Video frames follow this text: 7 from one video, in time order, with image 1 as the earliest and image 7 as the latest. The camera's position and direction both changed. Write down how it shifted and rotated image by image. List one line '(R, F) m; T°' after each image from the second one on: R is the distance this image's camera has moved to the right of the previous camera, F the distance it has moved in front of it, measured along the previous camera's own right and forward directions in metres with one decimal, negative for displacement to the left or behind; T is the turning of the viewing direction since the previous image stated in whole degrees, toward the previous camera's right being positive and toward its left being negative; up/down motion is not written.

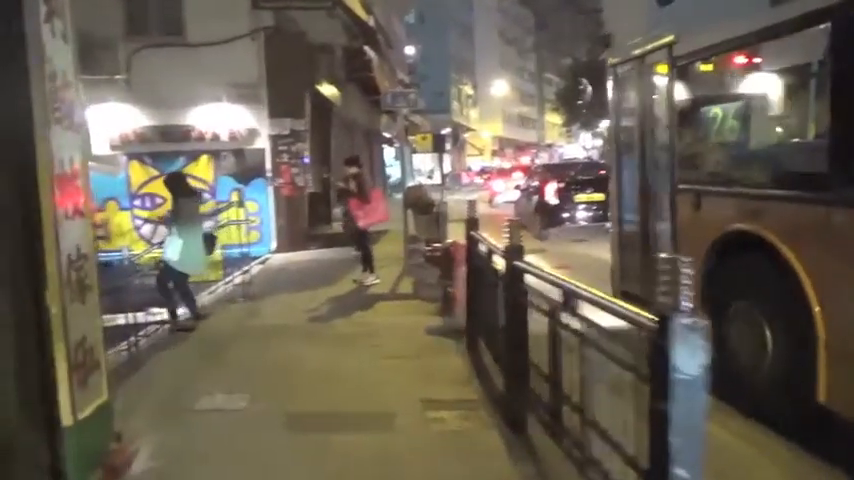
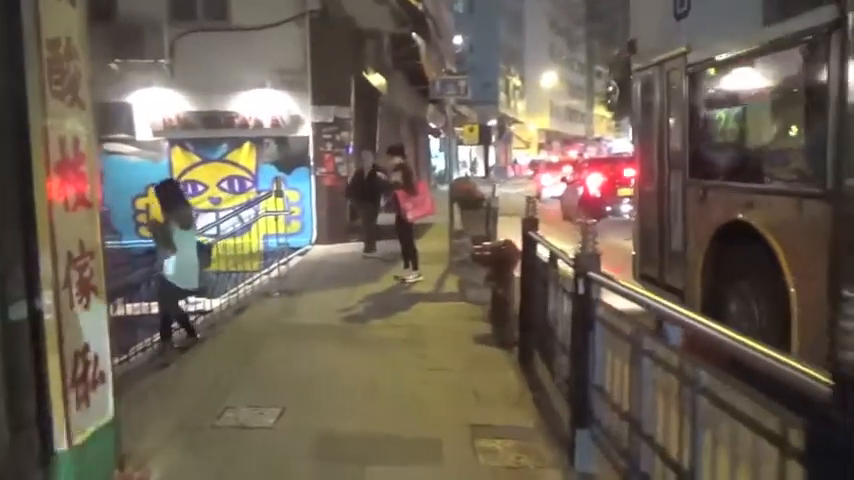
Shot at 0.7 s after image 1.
(-0.1, +0.7) m; -4°
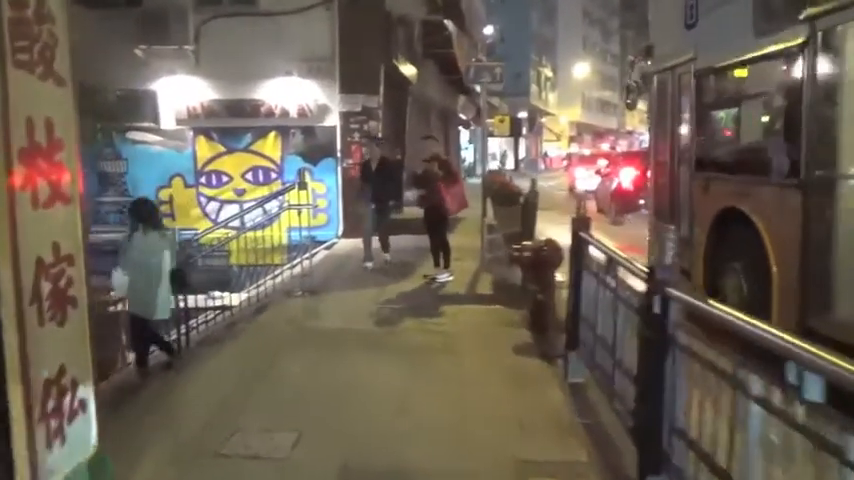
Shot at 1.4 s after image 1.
(-0.1, +0.7) m; -2°
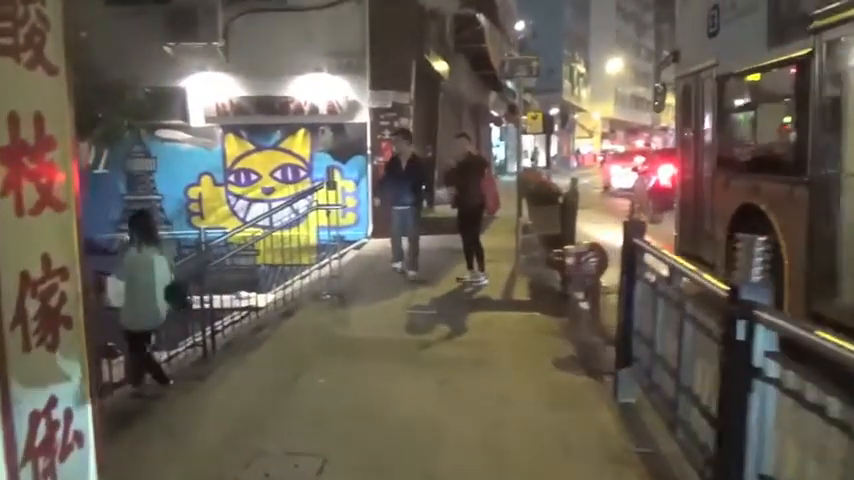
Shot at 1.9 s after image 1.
(-0.1, +0.4) m; -3°
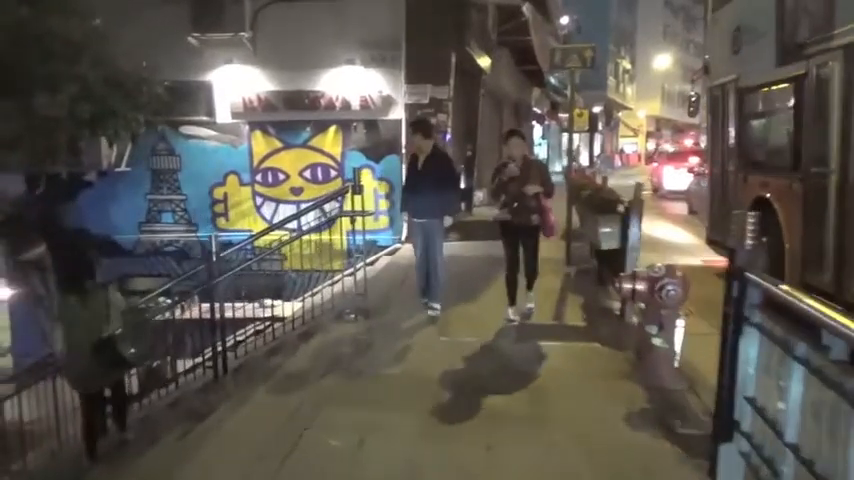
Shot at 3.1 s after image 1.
(0.0, +1.2) m; -3°
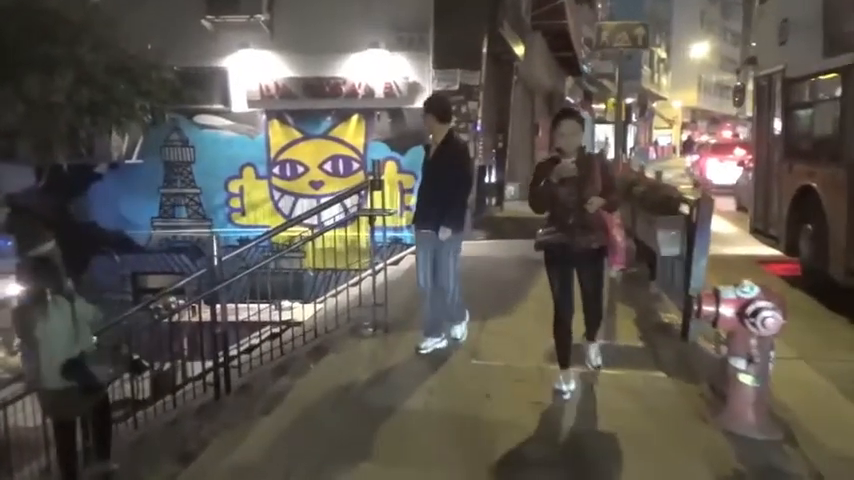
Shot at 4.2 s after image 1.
(0.0, +1.0) m; -2°
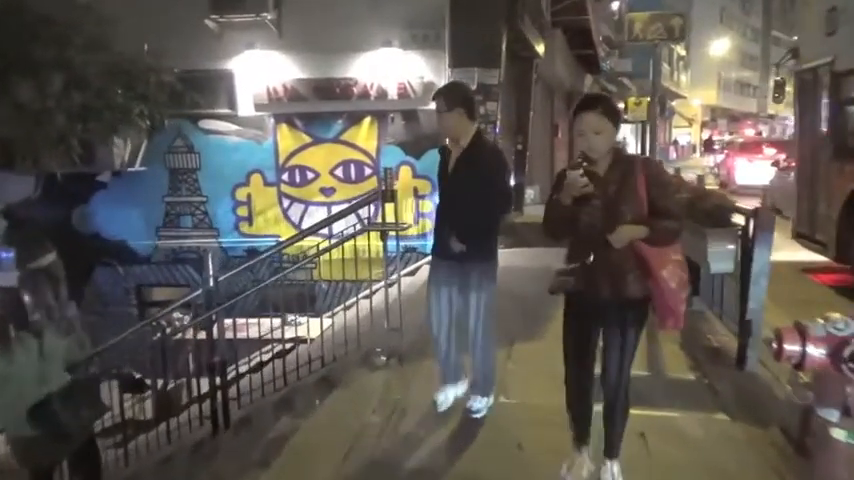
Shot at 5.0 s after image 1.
(0.0, +0.8) m; -1°
